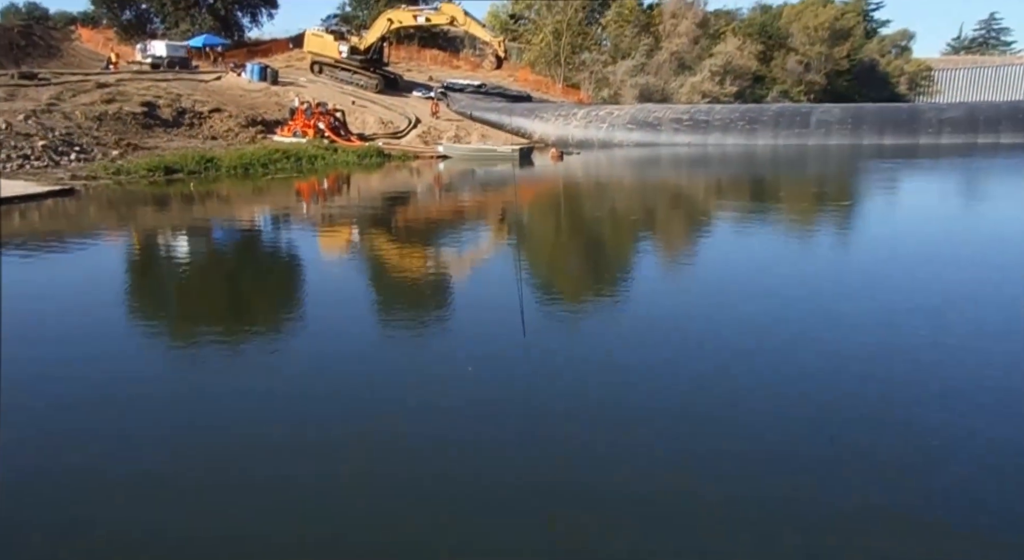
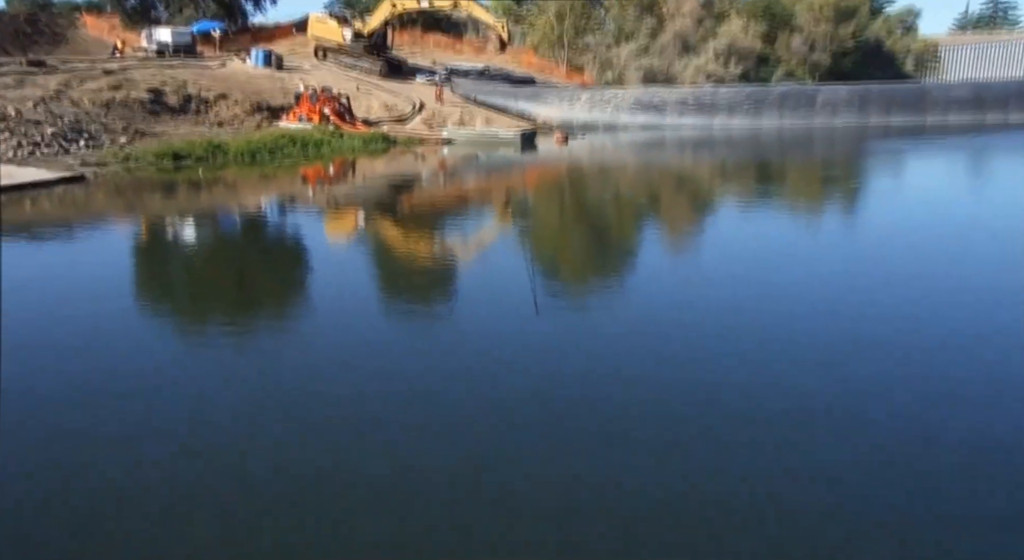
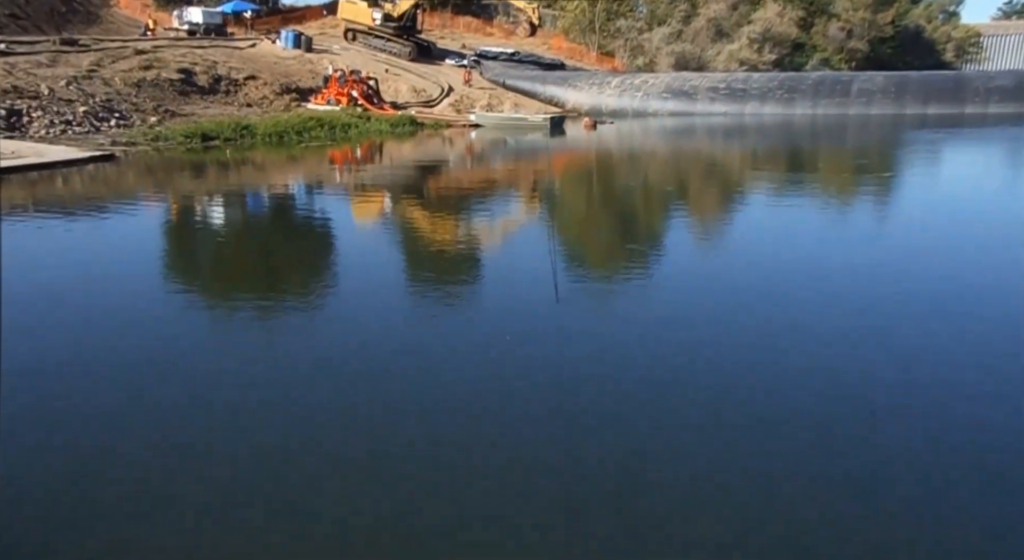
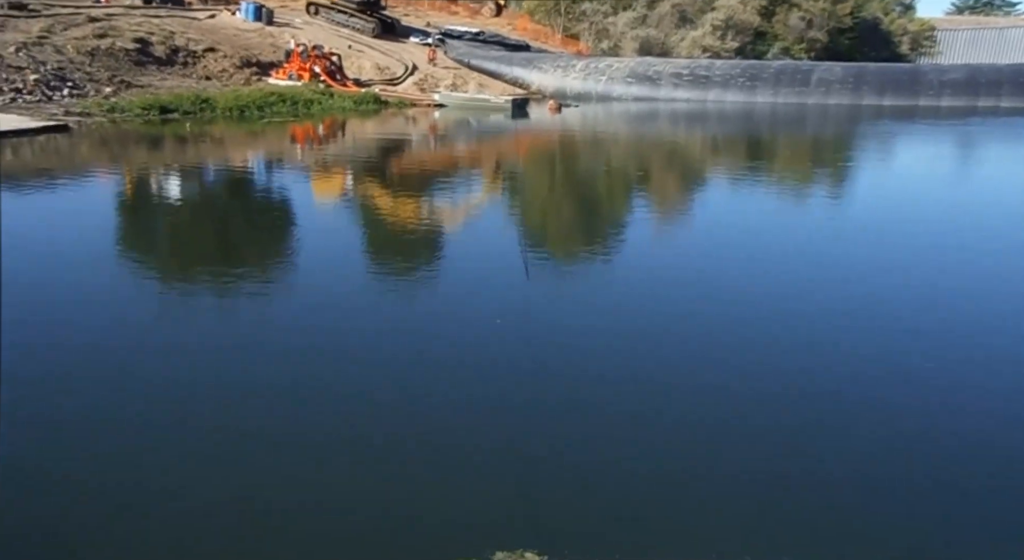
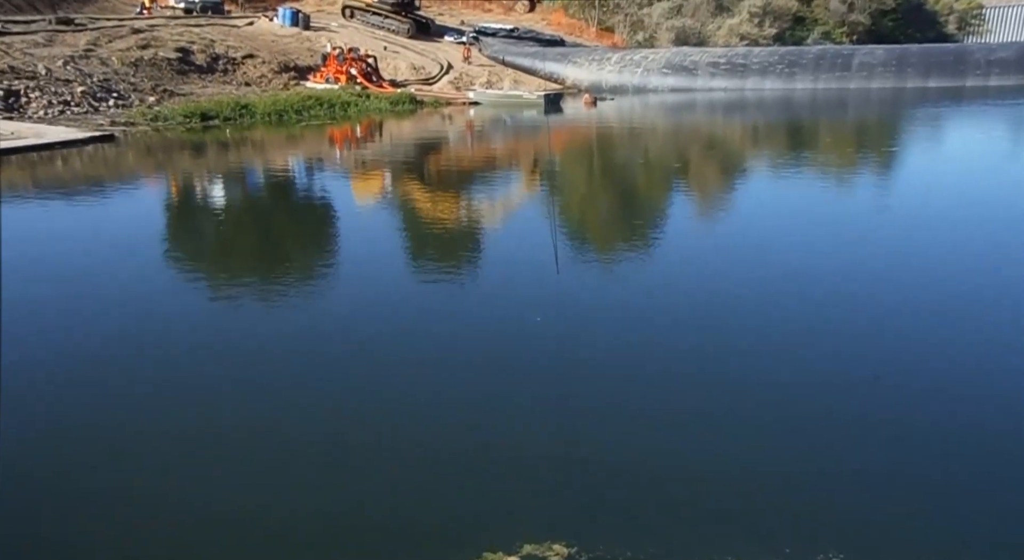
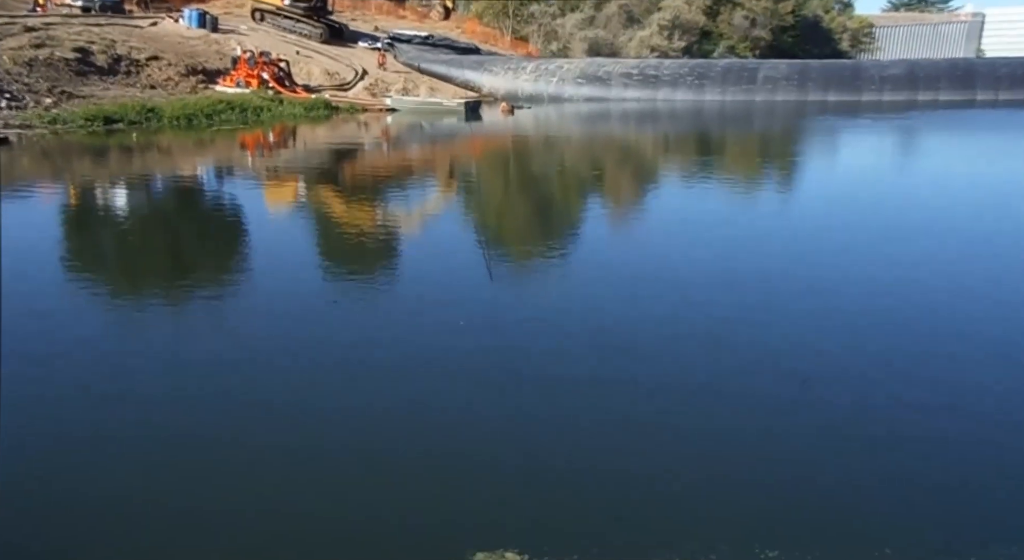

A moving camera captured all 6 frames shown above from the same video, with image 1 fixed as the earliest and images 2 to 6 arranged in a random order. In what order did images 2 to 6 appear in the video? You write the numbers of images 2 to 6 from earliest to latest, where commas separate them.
3, 2, 6, 4, 5
